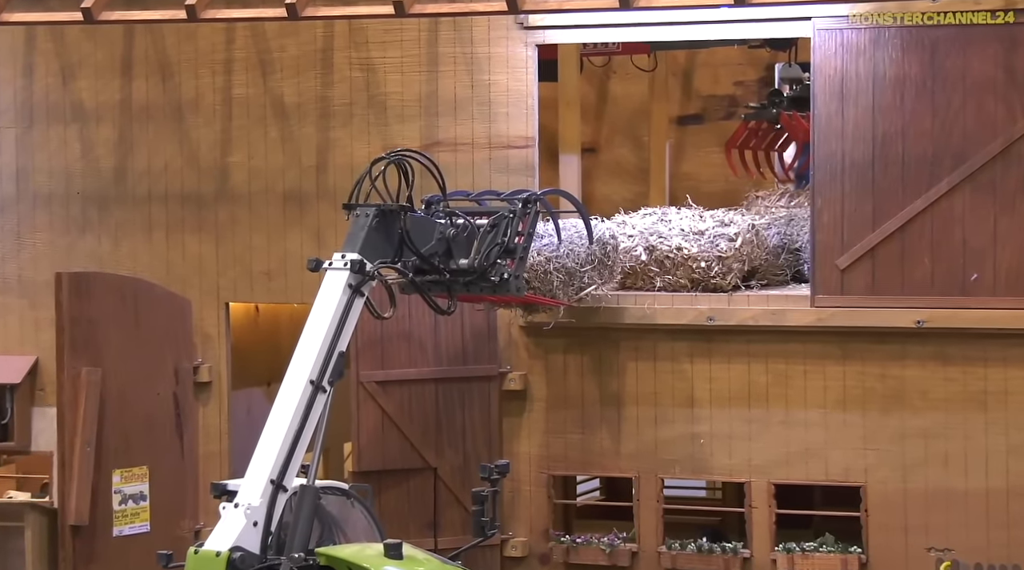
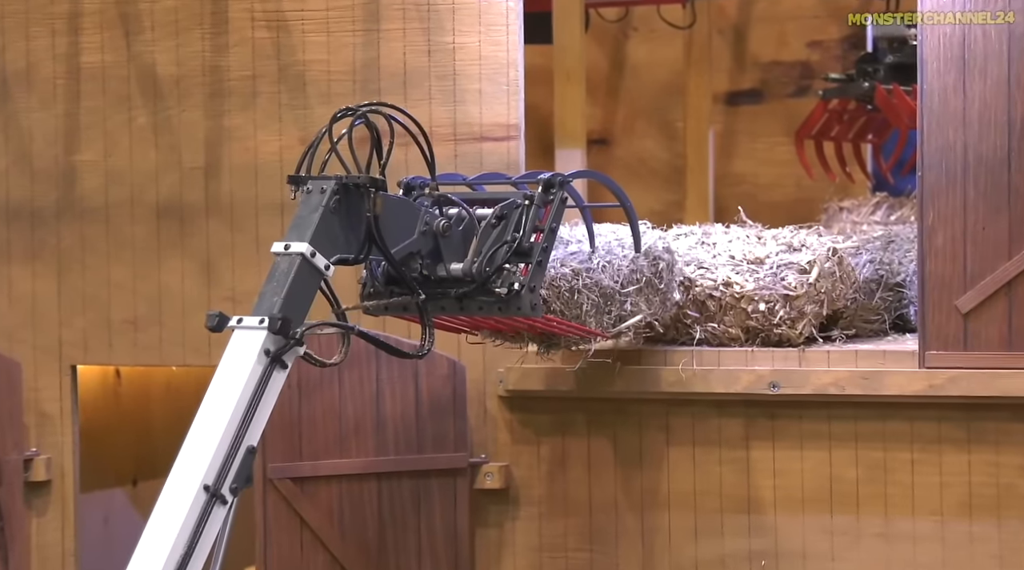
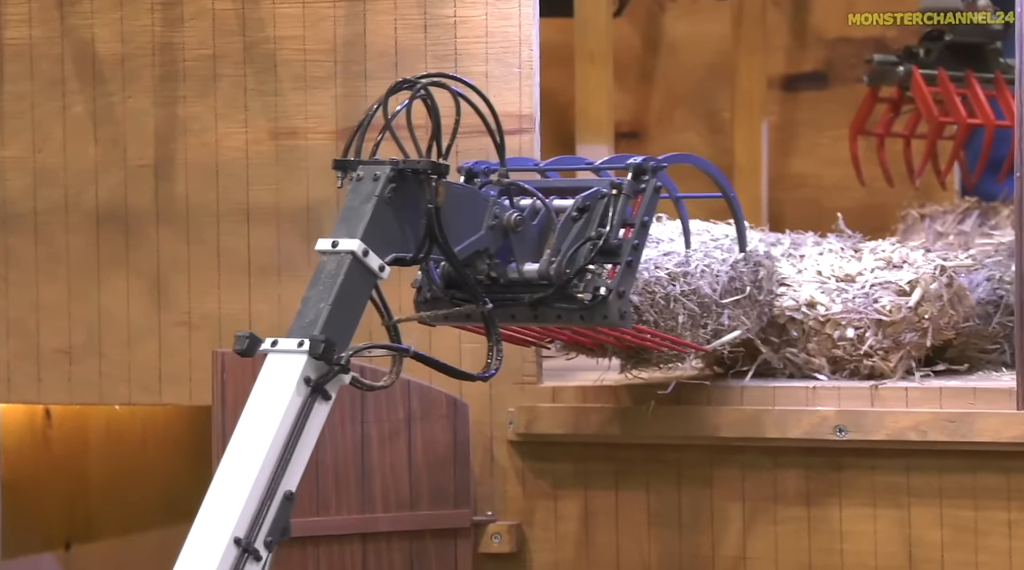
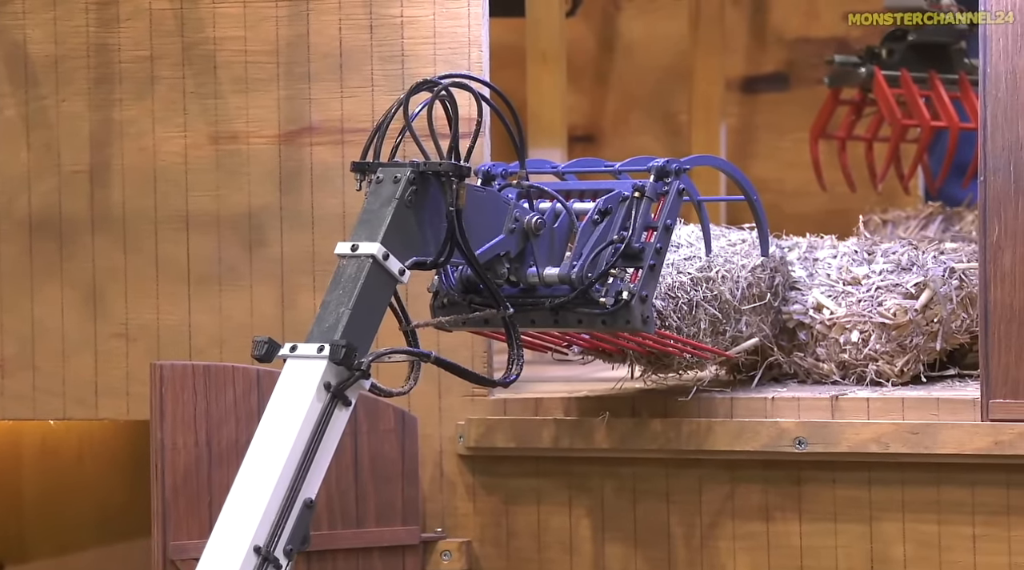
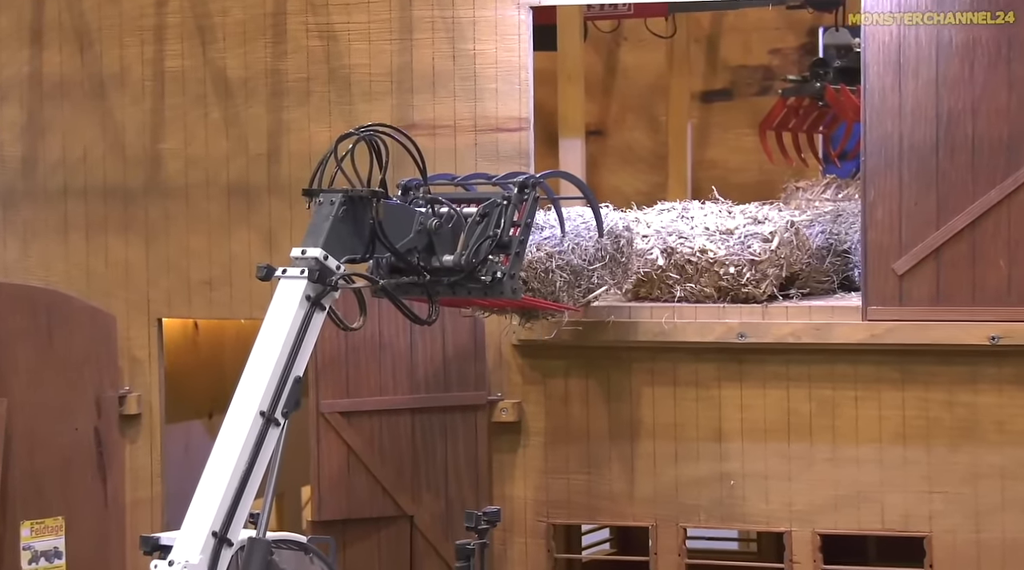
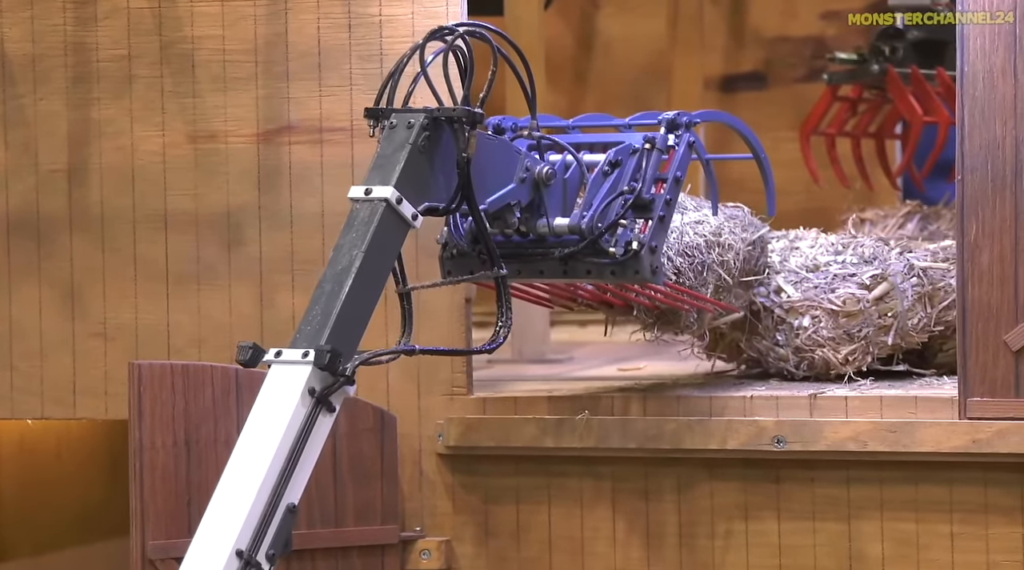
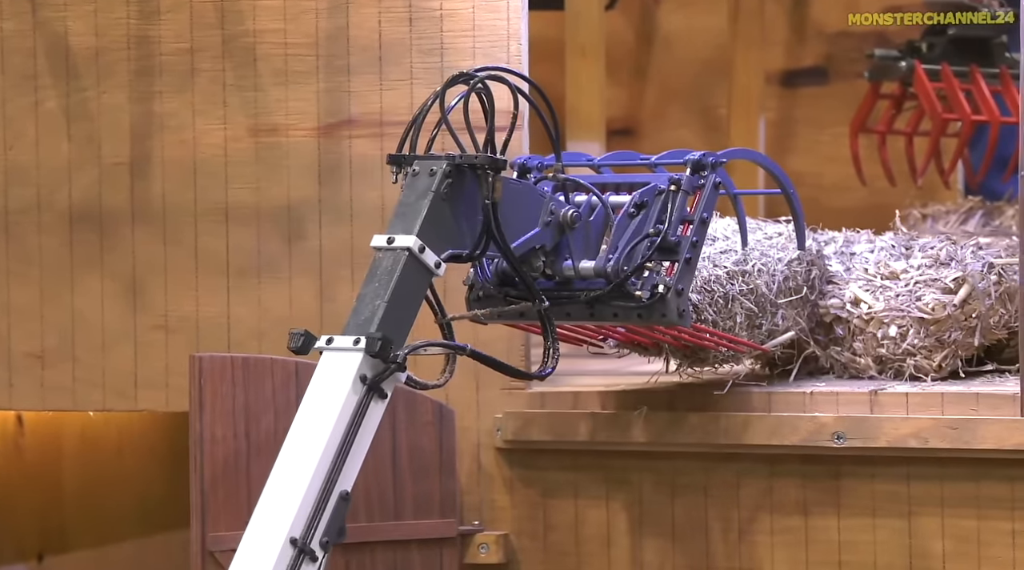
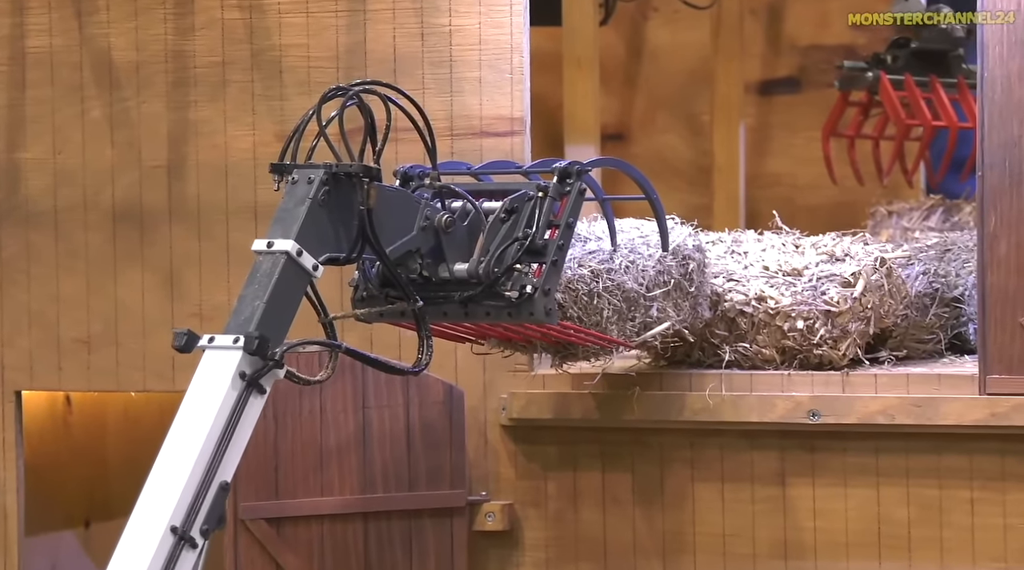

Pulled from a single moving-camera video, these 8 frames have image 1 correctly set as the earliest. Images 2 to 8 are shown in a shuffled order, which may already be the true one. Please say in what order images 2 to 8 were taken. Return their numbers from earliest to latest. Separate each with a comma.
5, 2, 8, 3, 7, 4, 6
